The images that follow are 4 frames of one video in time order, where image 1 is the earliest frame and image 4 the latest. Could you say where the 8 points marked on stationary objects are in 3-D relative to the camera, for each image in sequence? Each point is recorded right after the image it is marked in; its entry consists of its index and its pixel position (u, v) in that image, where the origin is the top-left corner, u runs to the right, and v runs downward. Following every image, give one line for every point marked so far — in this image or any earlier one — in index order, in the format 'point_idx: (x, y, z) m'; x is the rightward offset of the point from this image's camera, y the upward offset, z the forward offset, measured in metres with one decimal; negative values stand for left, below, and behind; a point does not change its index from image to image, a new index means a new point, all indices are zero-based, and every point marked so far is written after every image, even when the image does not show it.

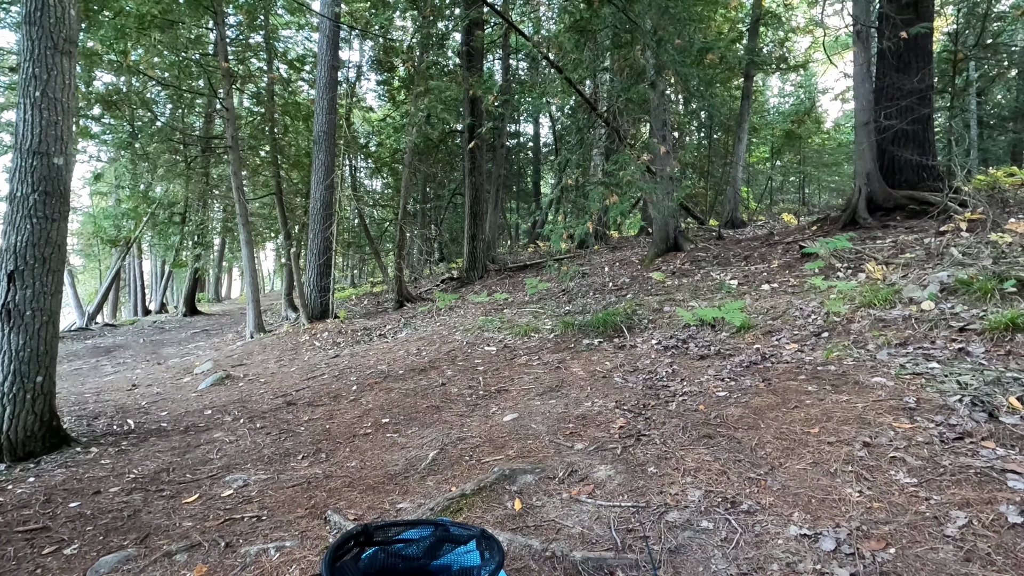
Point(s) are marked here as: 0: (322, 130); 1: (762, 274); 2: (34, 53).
0: (-3.6, +3.0, +10.1) m
1: (+2.9, +0.2, +6.3) m
2: (-3.5, +1.7, +3.9) m
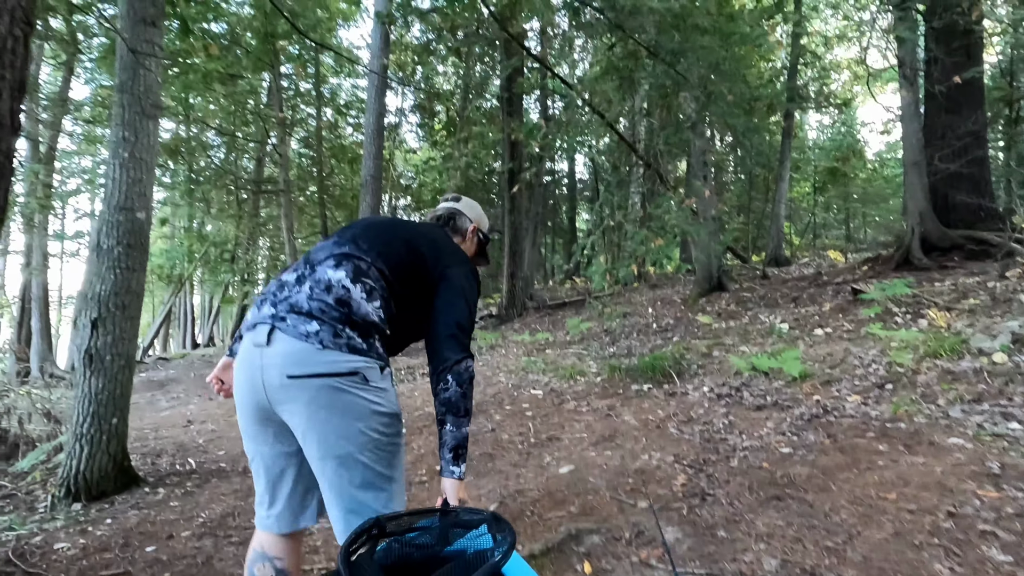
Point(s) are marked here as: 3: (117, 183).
0: (-2.8, +2.2, +10.5) m
1: (+3.5, -0.3, +6.1) m
2: (-3.1, +1.4, +4.3) m
3: (-3.1, +0.8, +4.2) m
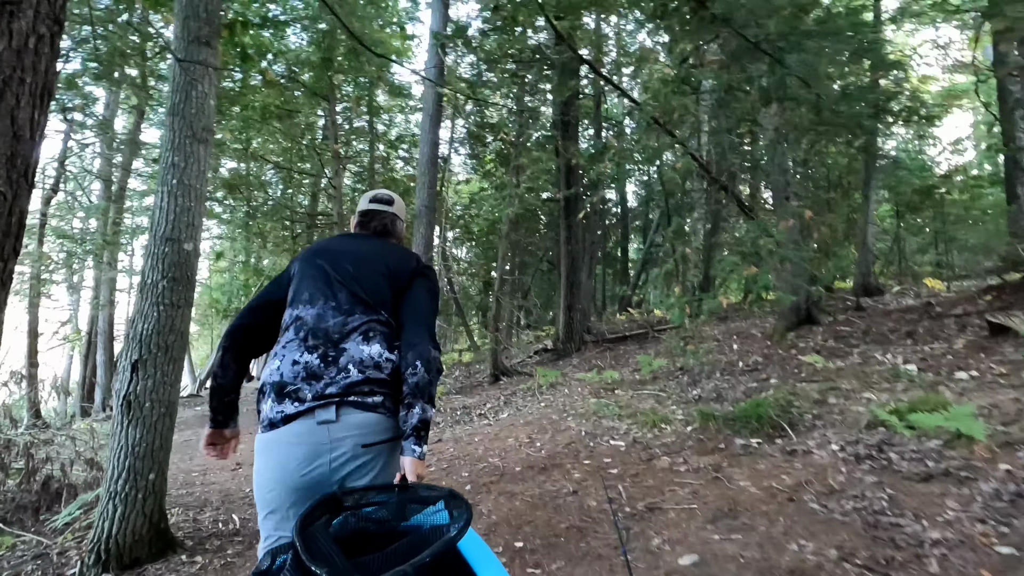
0: (-1.7, +1.6, +10.2) m
1: (+4.2, -0.7, +5.2) m
2: (-2.5, +1.1, +4.0) m
3: (-2.5, +0.6, +3.9) m
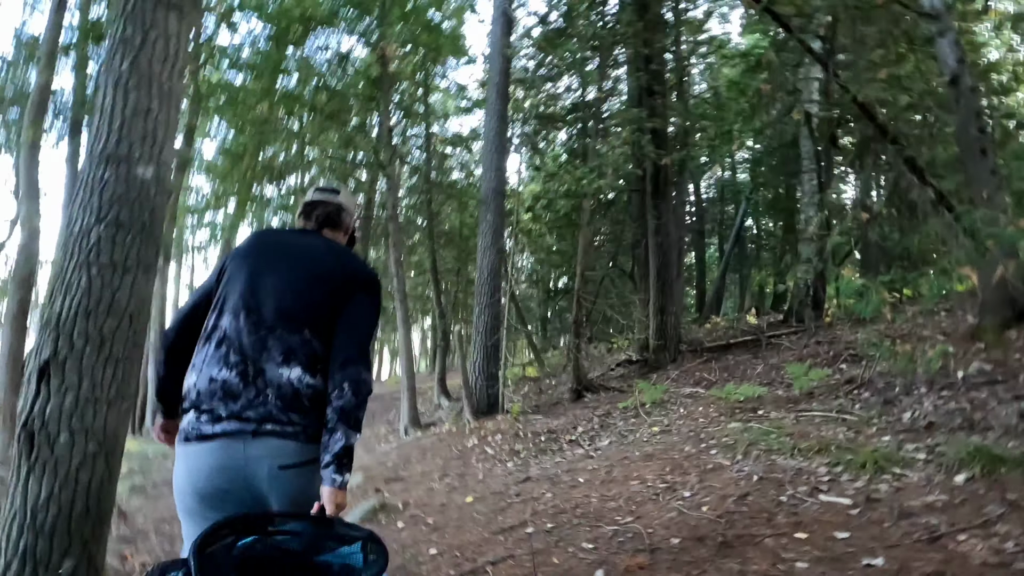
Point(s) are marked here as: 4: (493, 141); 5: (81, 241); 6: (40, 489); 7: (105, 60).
0: (-0.3, +1.6, +8.6) m
1: (+5.1, -0.4, +2.9) m
2: (-1.8, +1.3, +2.5) m
3: (-1.8, +0.8, +2.4) m
4: (-0.3, +2.5, +9.0) m
5: (-1.8, +0.2, +2.2) m
6: (-1.8, -0.8, +2.1) m
7: (-1.9, +1.0, +2.4) m
